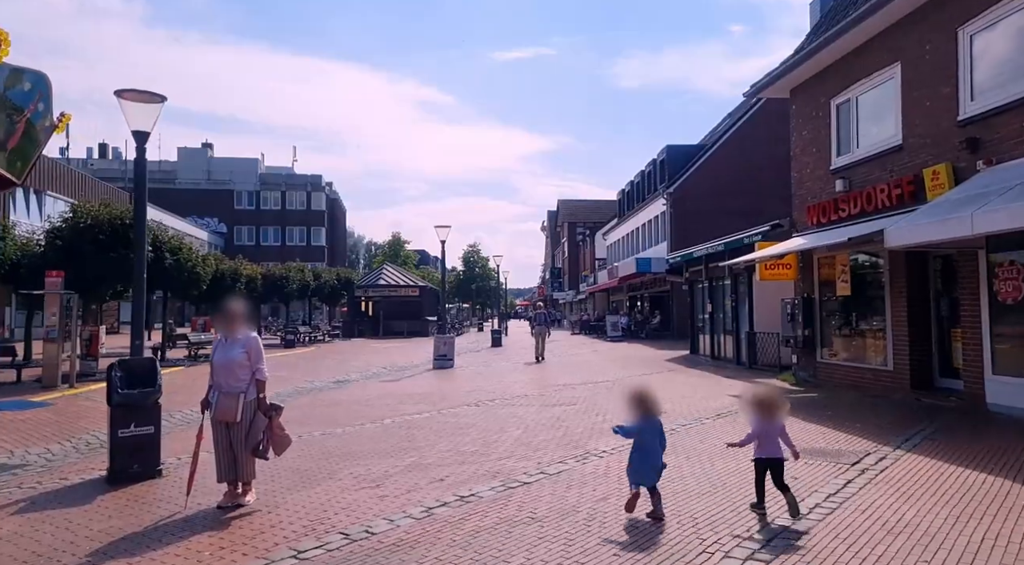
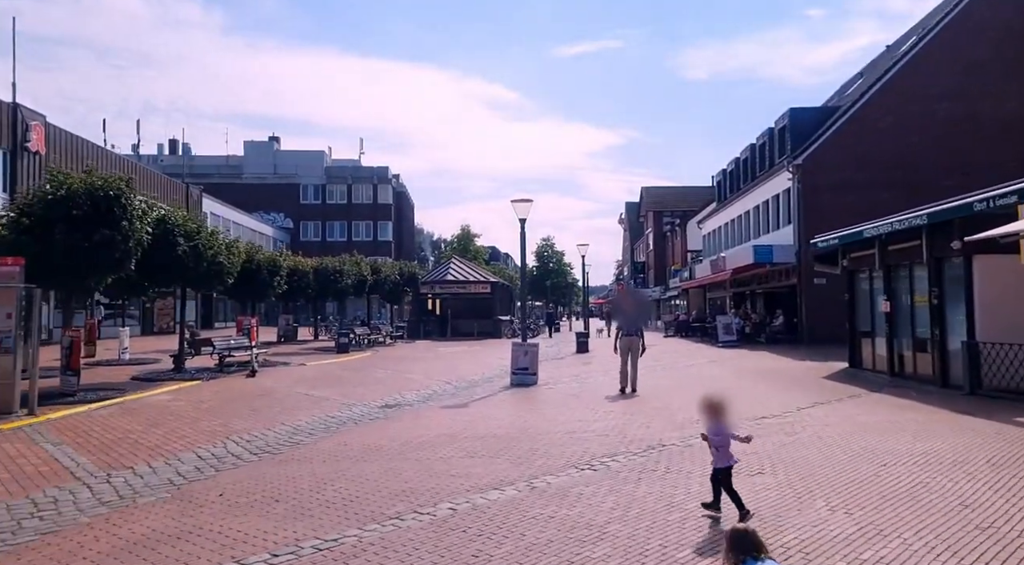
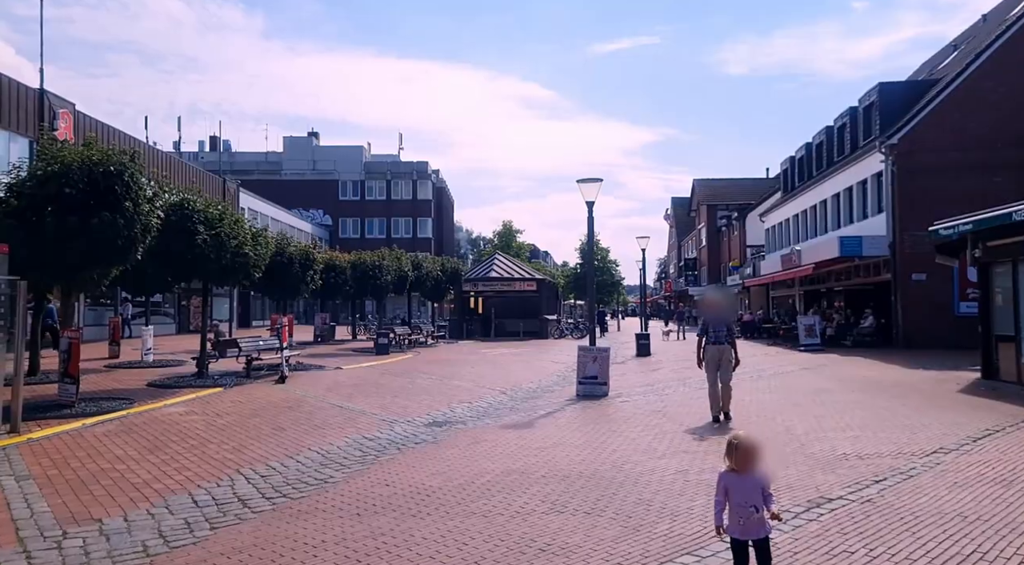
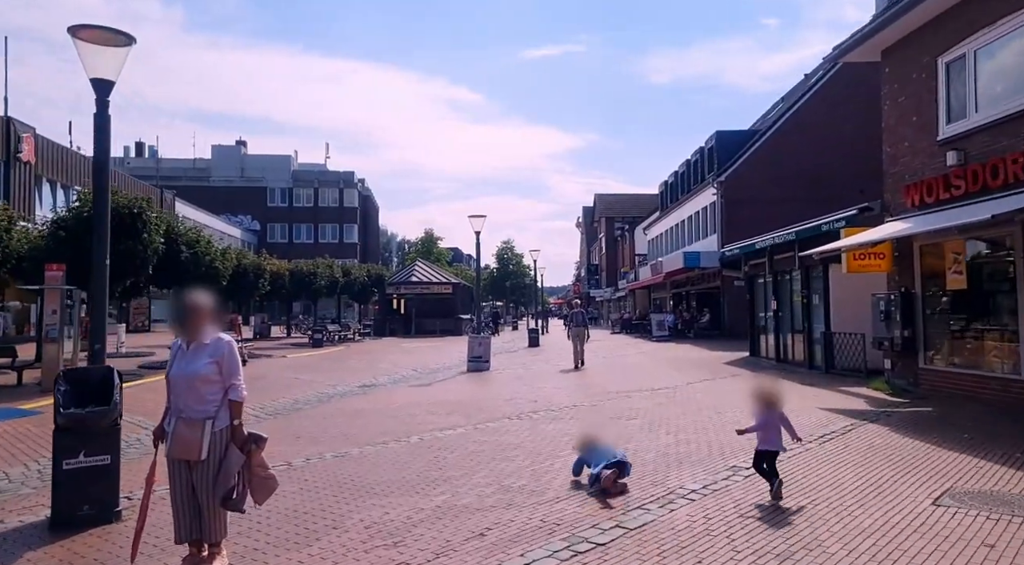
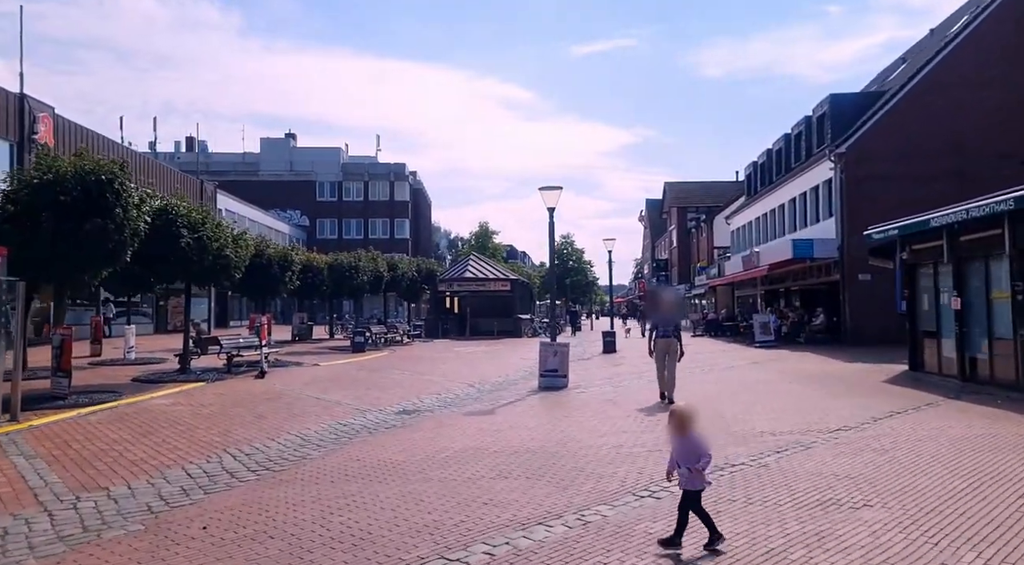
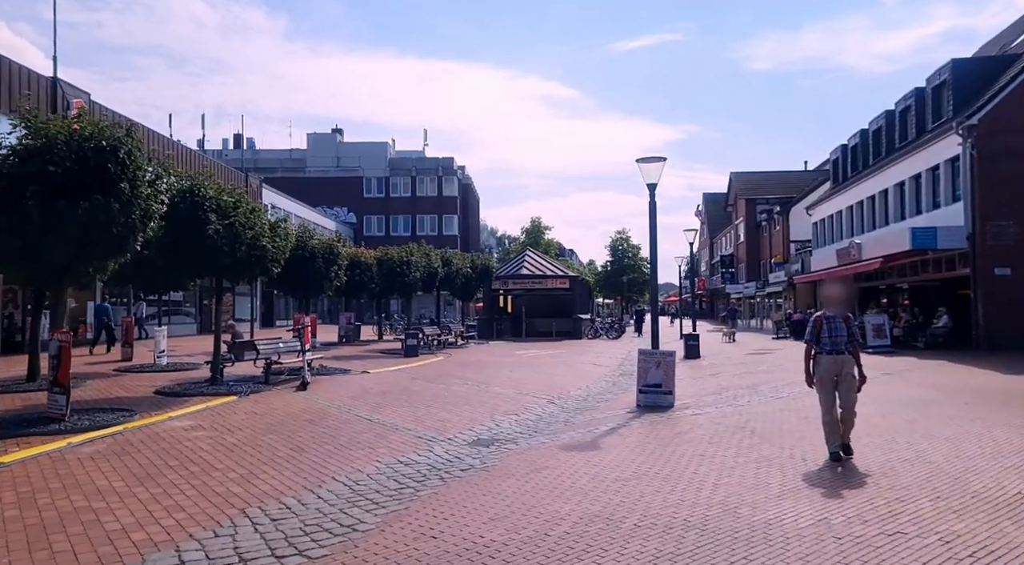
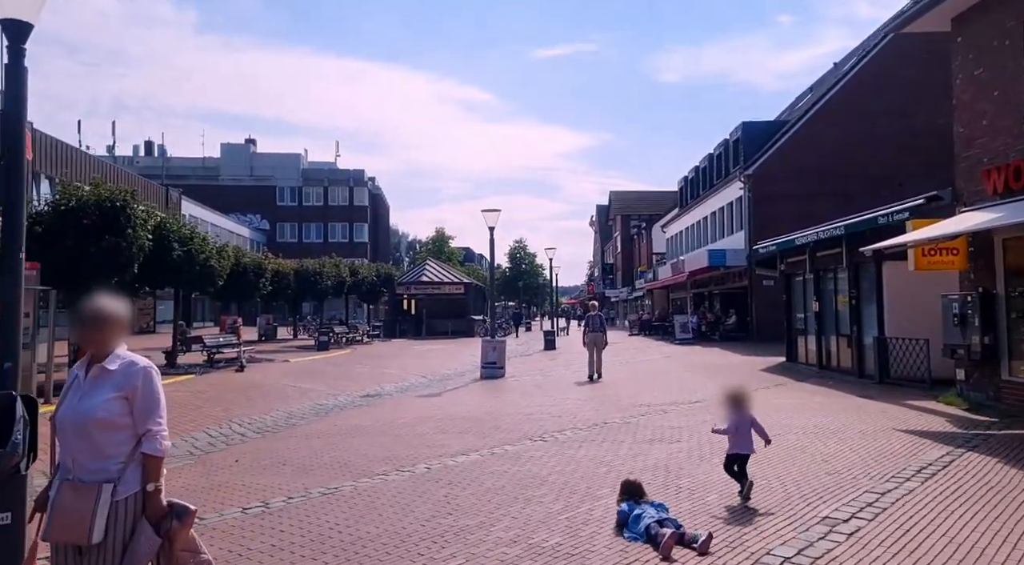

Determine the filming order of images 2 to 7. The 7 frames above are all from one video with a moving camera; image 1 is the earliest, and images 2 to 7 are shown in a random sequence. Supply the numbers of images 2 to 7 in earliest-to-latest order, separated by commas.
4, 7, 2, 5, 3, 6
